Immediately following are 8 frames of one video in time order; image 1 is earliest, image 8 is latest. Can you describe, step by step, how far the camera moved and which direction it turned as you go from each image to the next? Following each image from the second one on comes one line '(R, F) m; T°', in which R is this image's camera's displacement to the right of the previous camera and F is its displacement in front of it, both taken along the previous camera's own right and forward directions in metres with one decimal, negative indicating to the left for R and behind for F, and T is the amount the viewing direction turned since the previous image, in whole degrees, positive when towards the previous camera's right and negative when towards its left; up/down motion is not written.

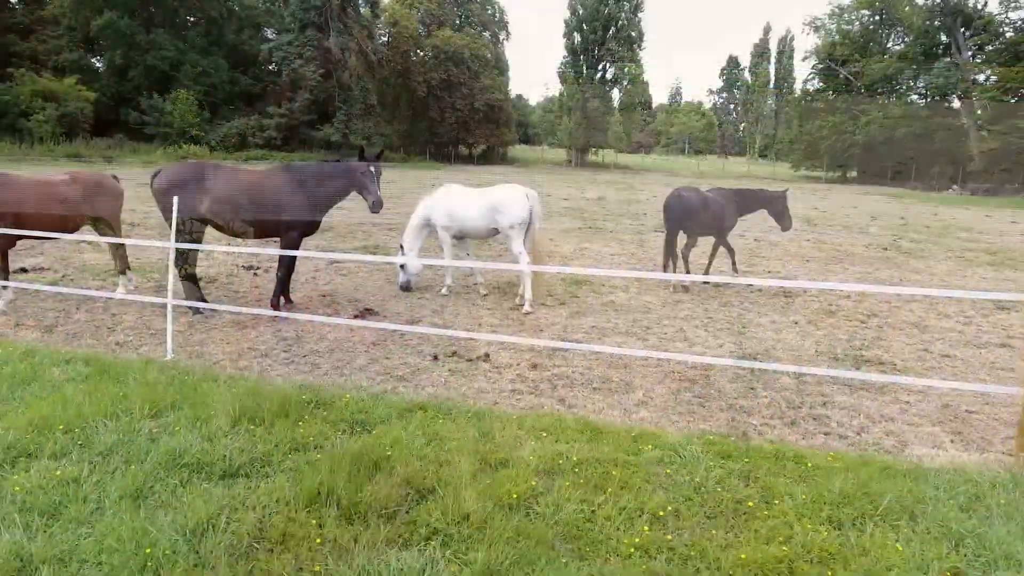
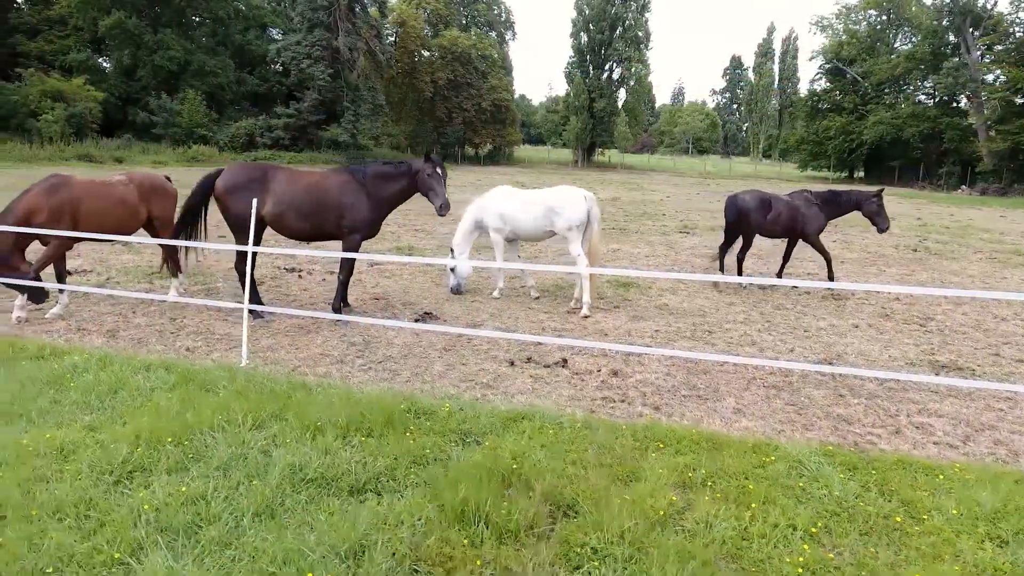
(-0.8, +0.1) m; 0°
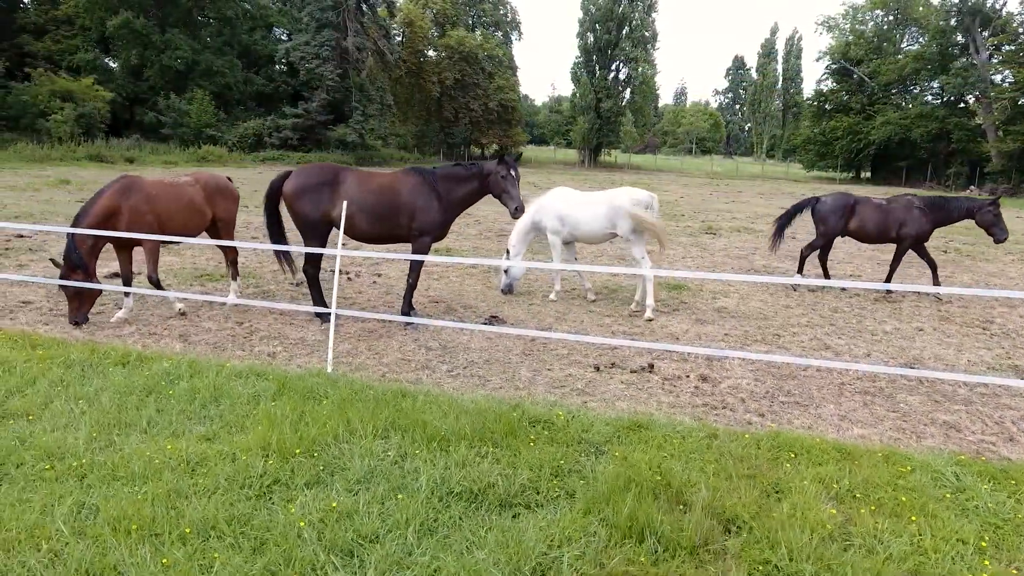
(-0.8, +0.1) m; 0°
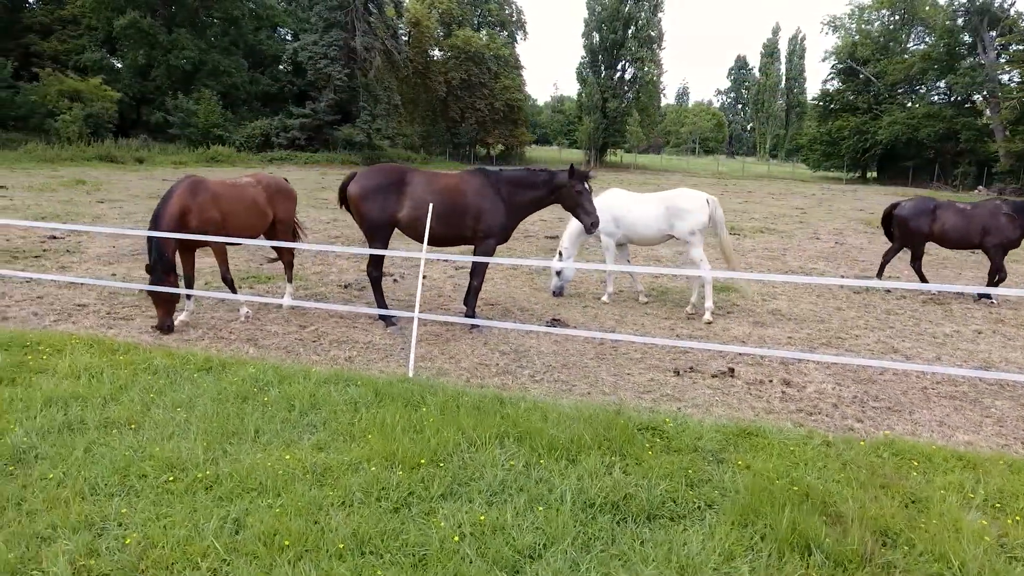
(-0.7, +0.1) m; 0°
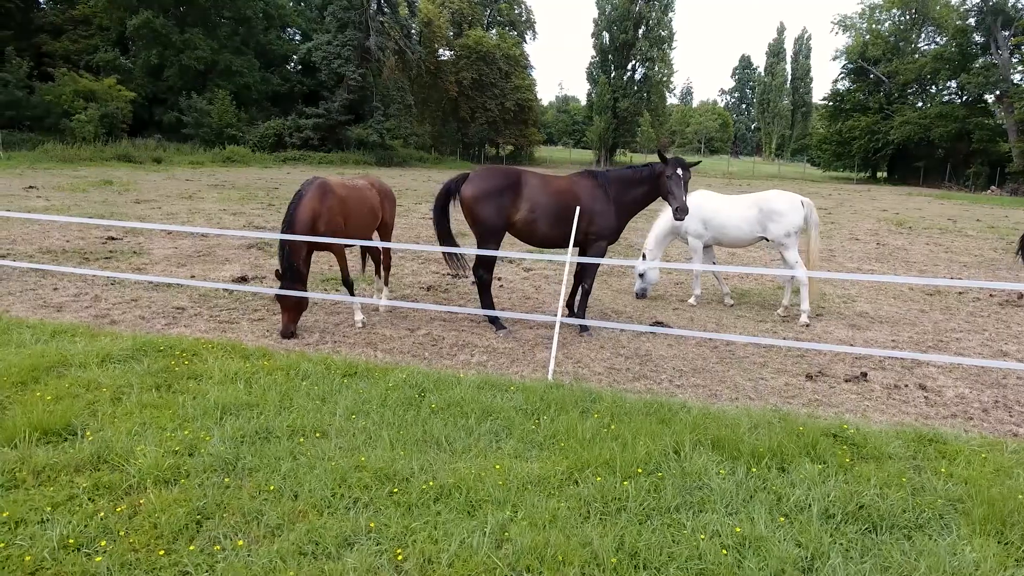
(-1.2, +0.1) m; 0°
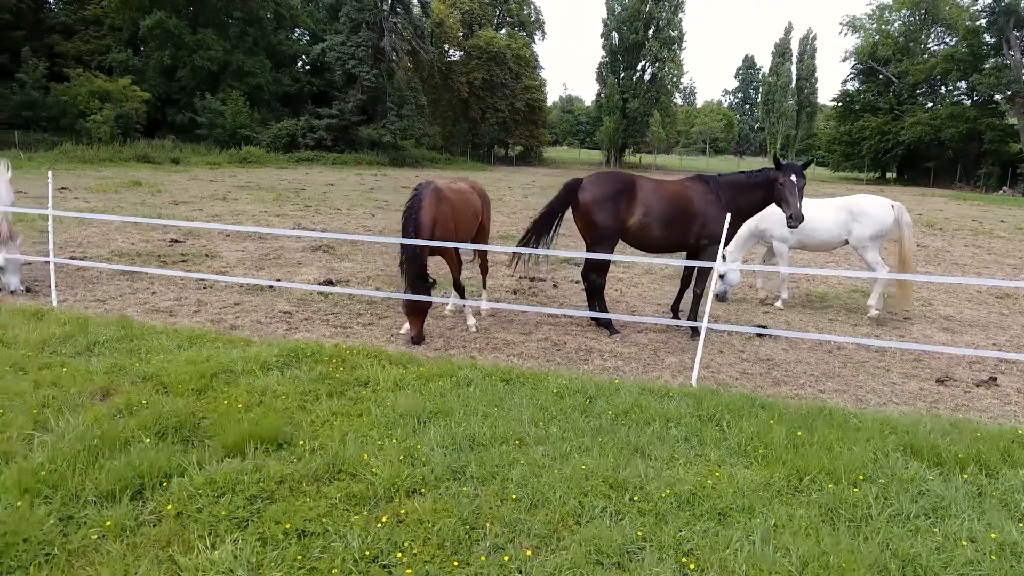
(-1.2, 0.0) m; 0°
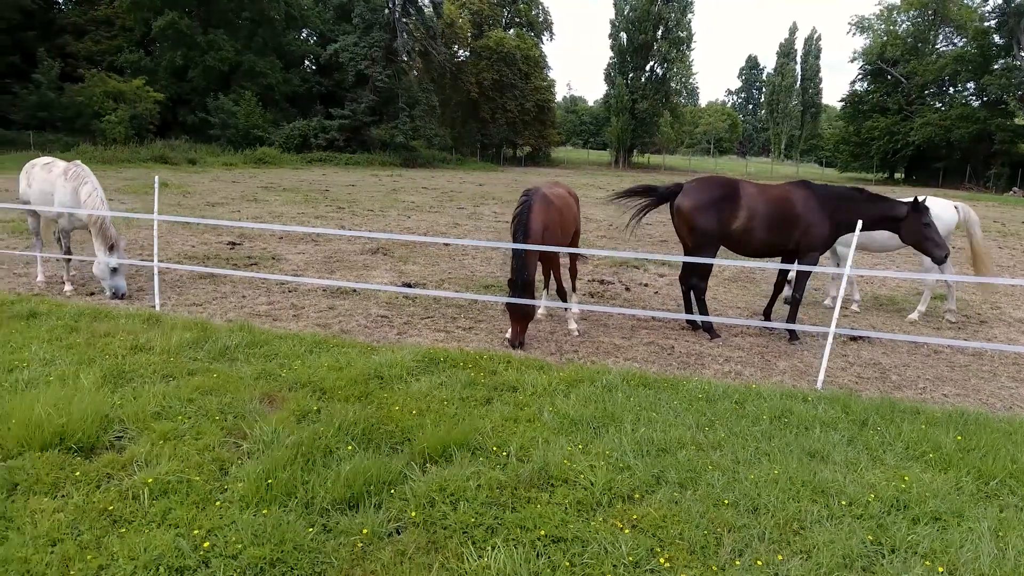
(-1.1, 0.0) m; 0°
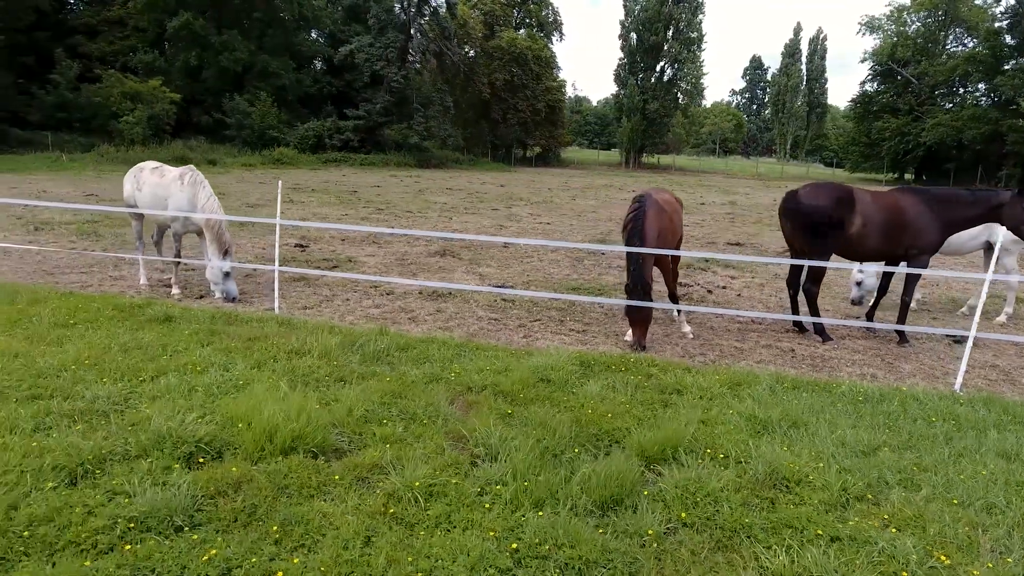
(-1.2, -0.1) m; 0°
